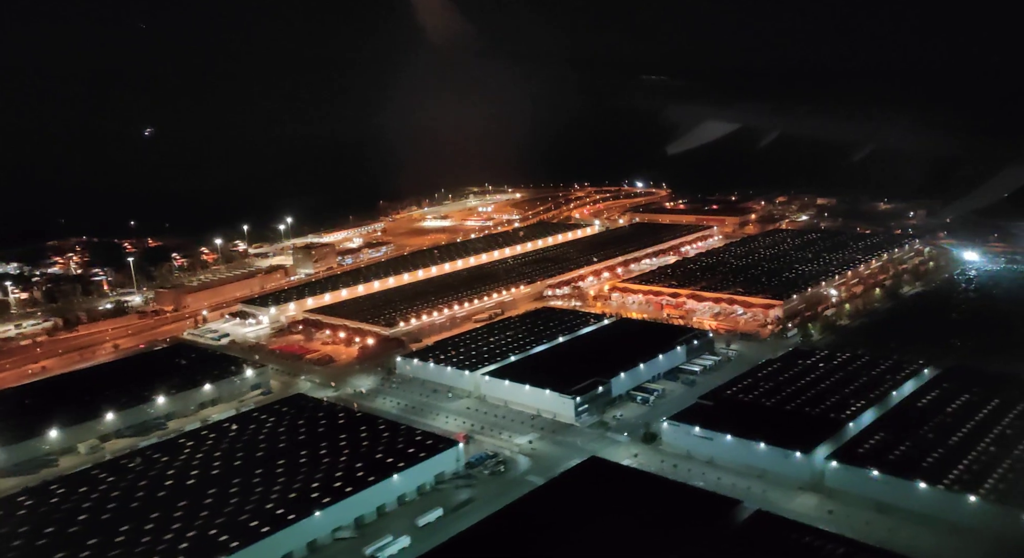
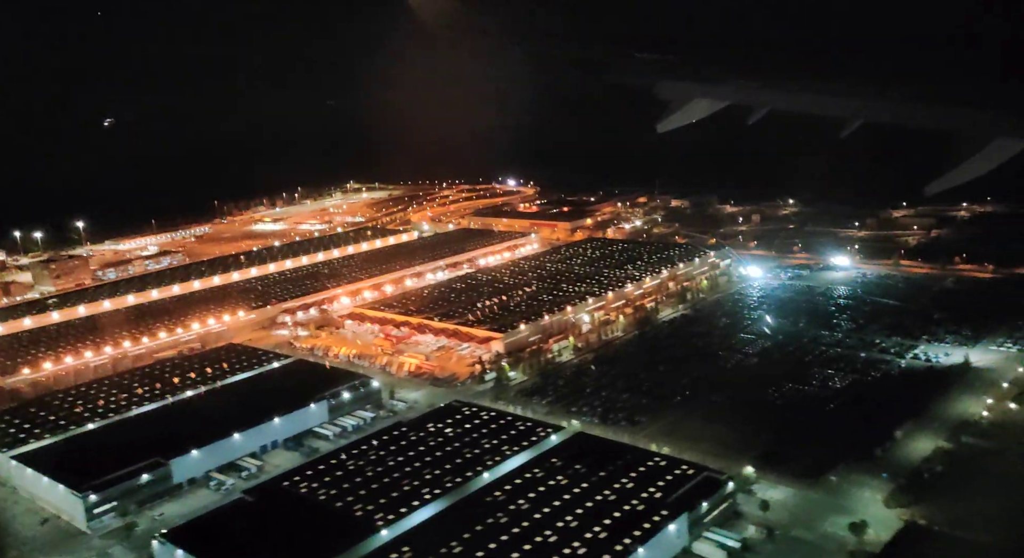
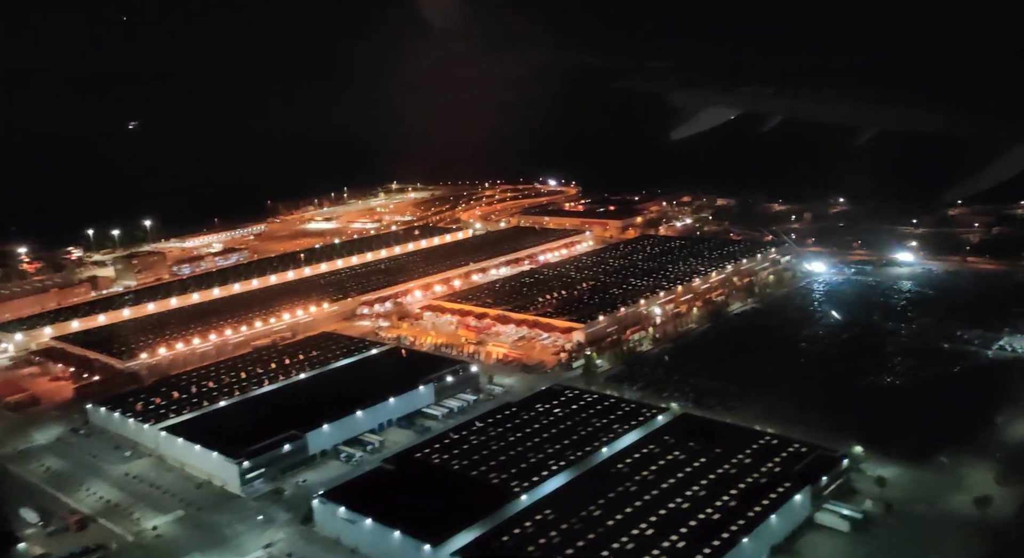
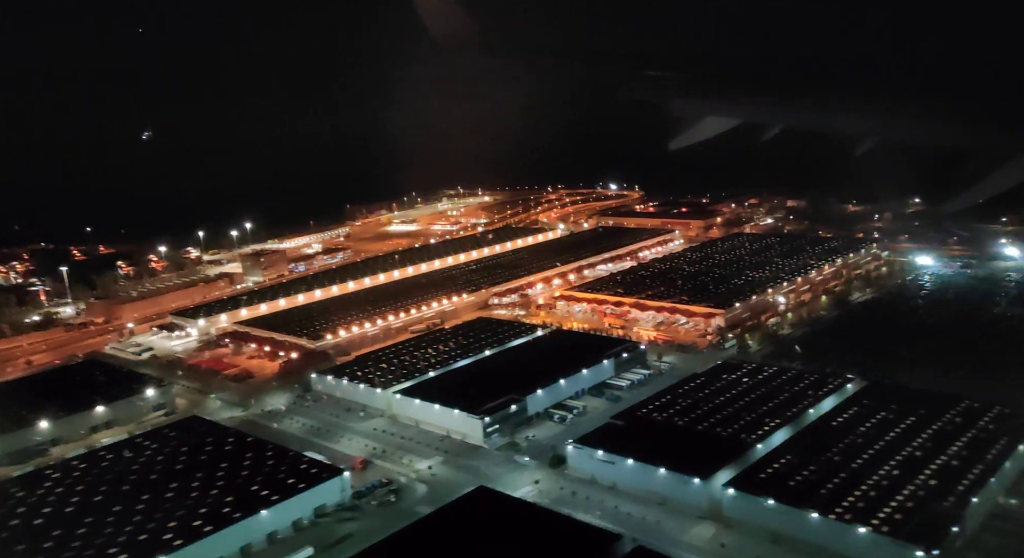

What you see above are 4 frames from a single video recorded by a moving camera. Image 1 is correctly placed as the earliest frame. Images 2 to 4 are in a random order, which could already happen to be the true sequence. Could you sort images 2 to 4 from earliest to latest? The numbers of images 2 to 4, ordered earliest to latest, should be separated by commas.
4, 3, 2
